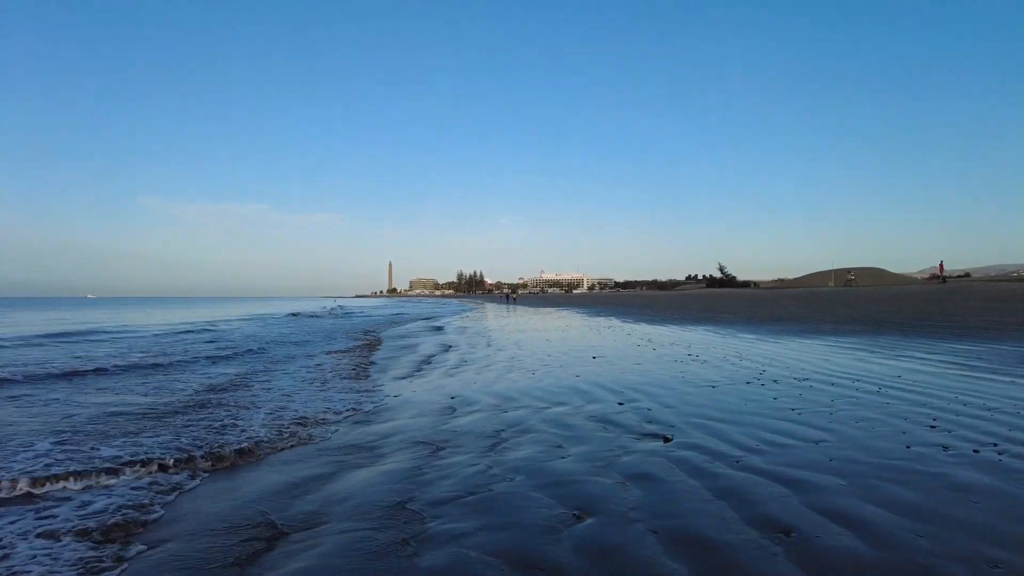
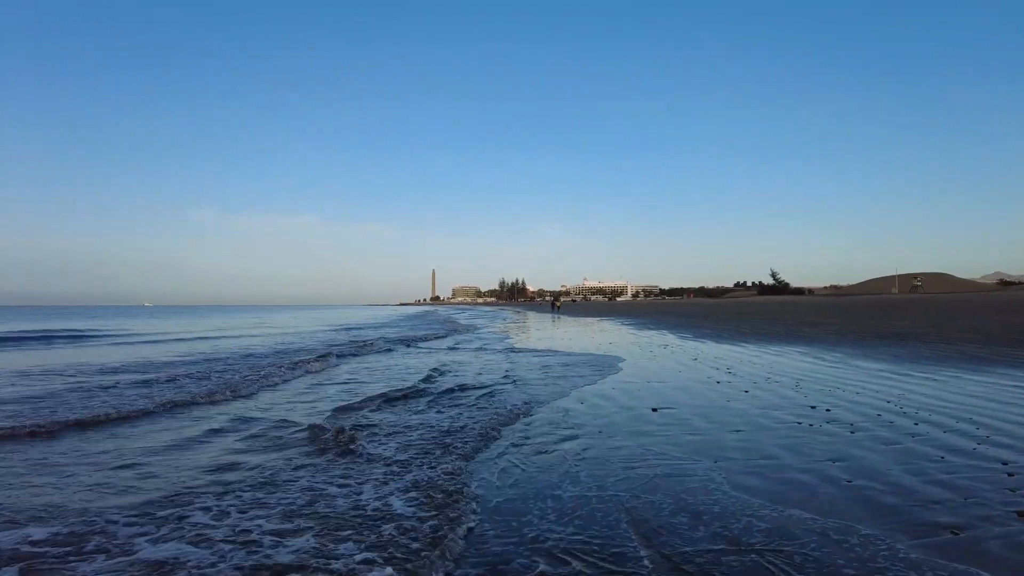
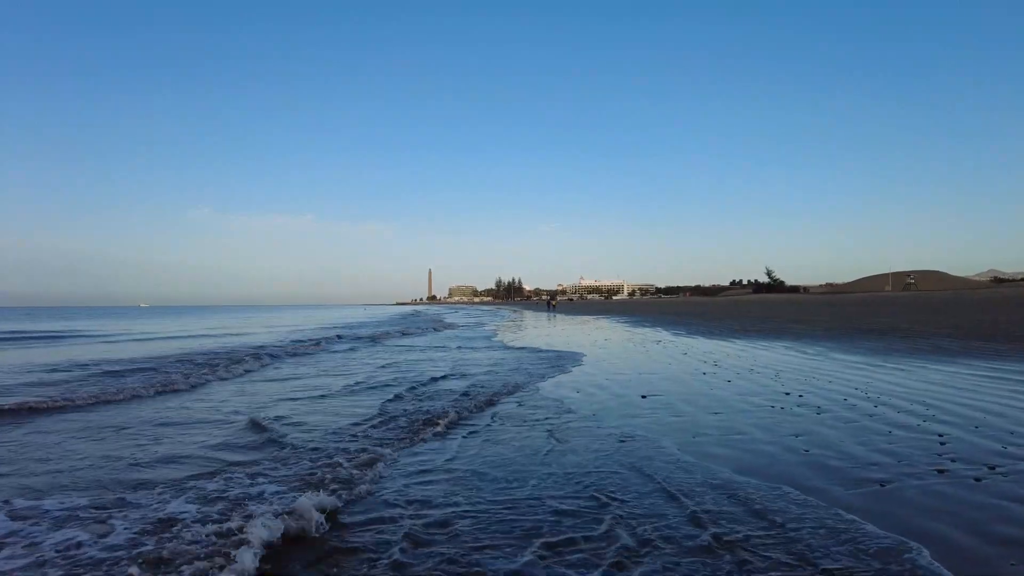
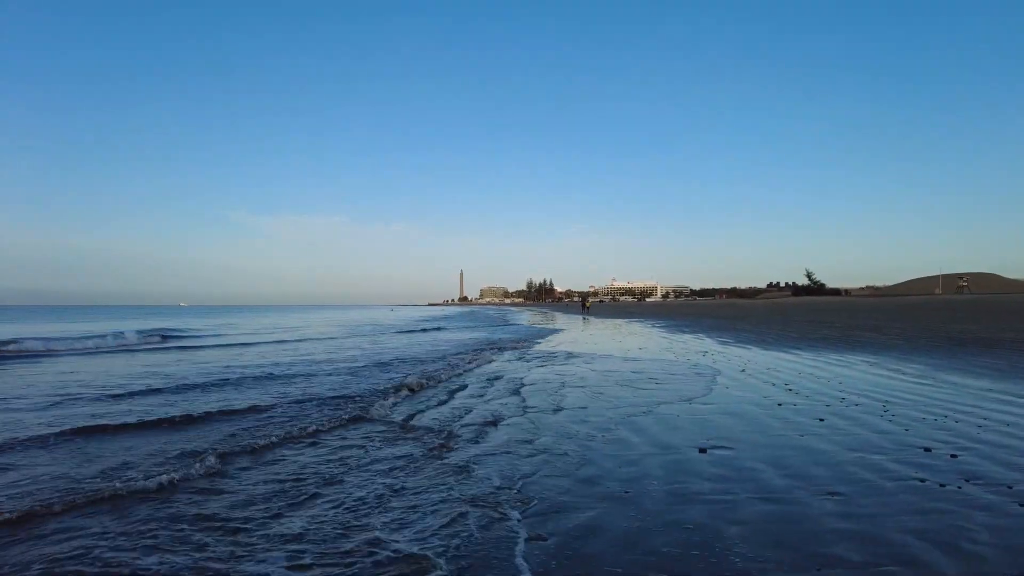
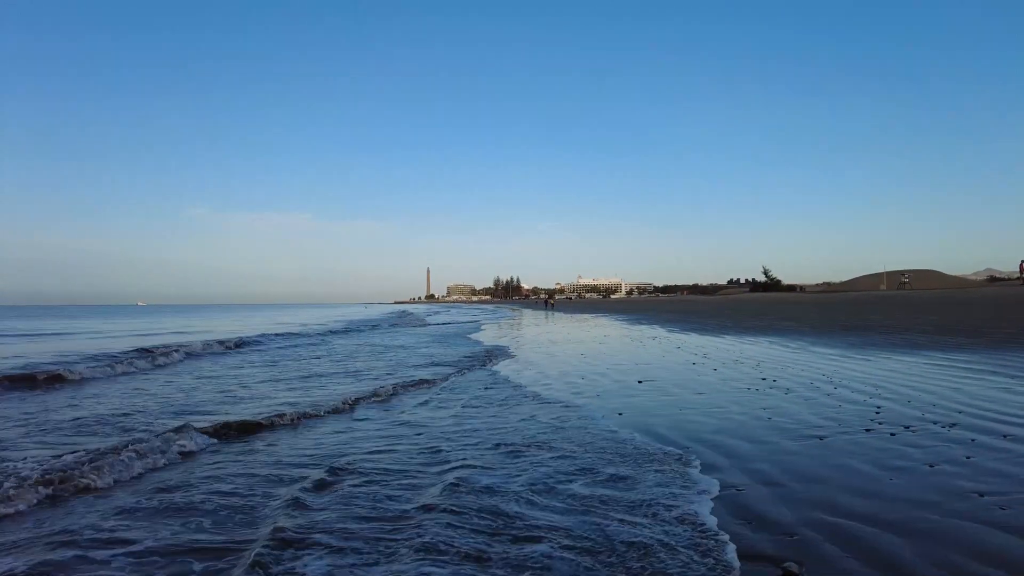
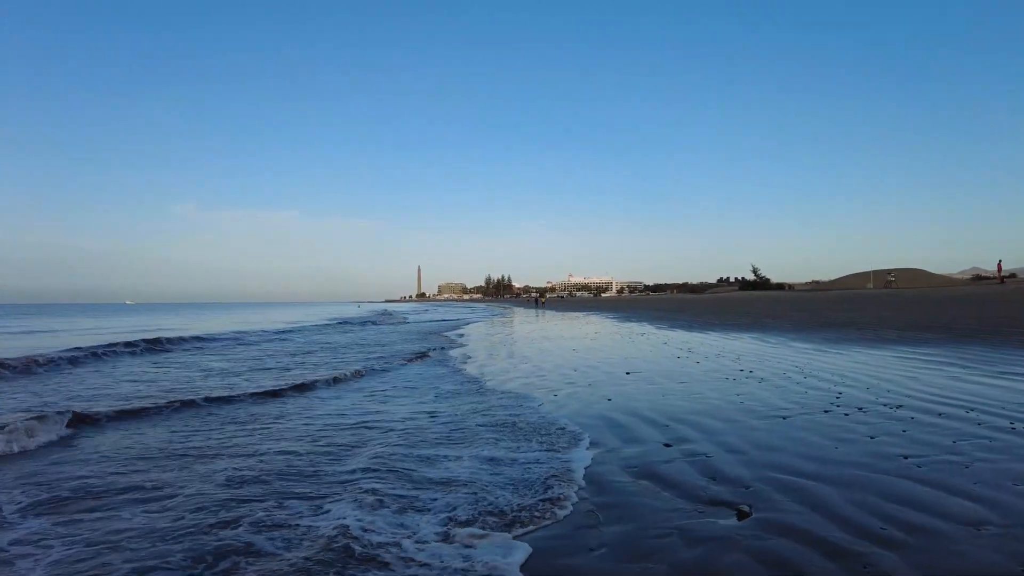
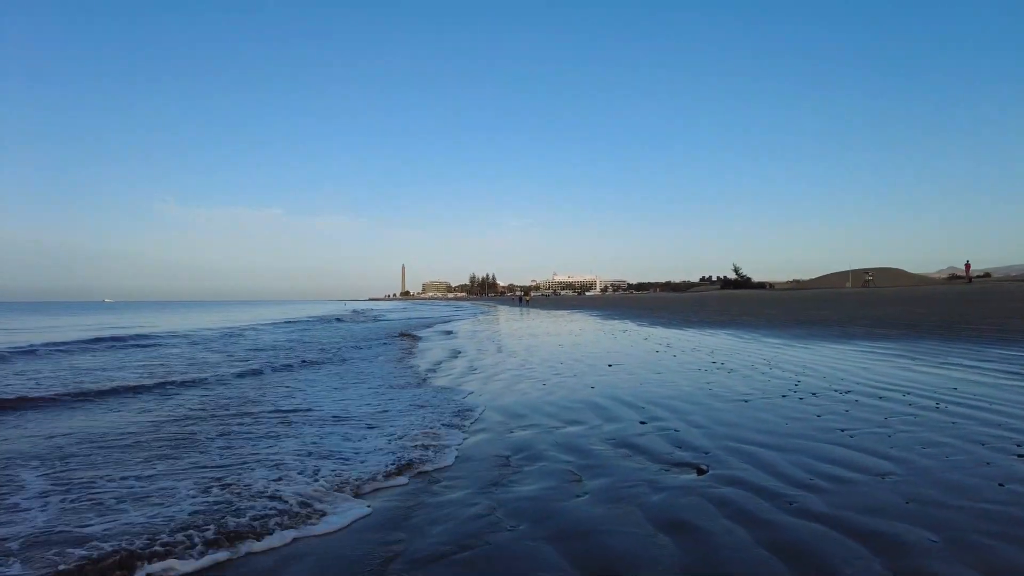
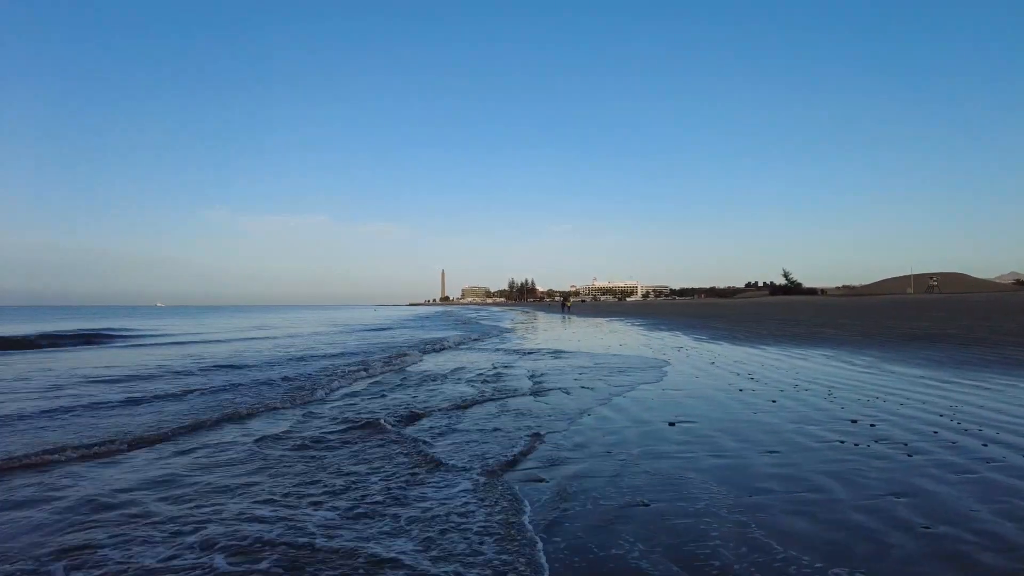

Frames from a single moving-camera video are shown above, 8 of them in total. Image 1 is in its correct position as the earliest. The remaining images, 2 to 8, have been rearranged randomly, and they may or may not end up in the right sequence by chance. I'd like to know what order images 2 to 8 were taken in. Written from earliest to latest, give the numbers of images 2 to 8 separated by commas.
7, 6, 5, 3, 2, 8, 4
